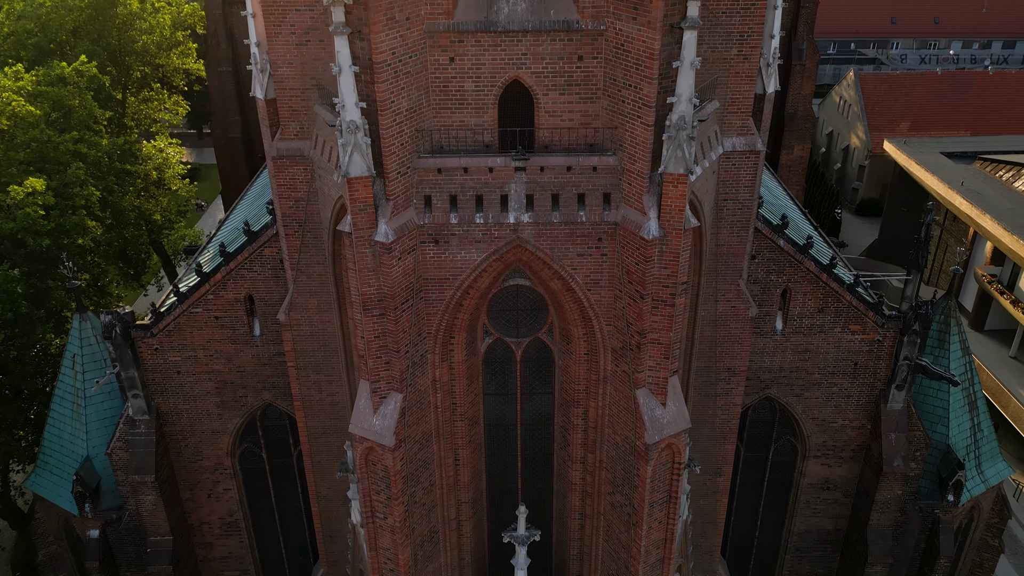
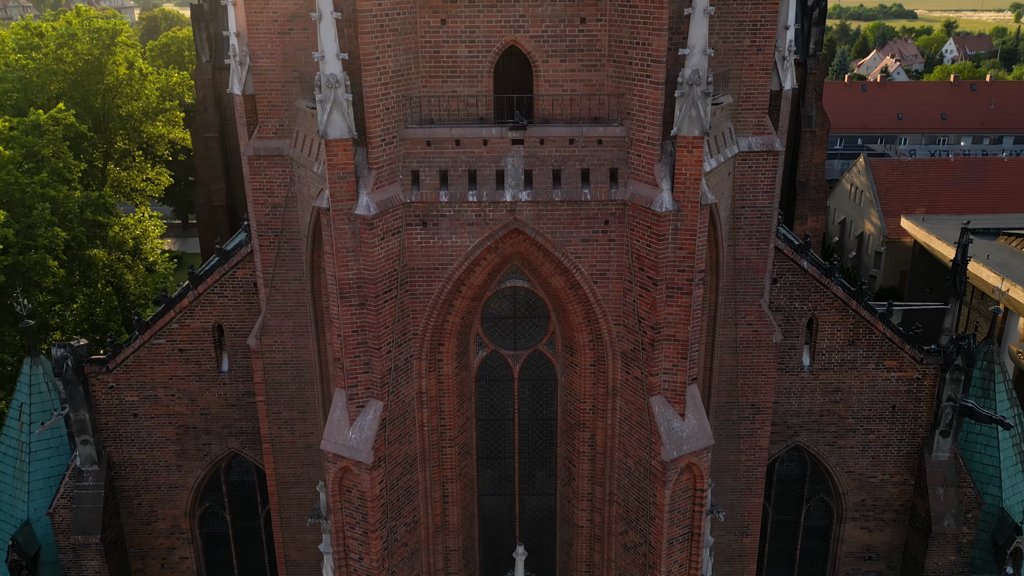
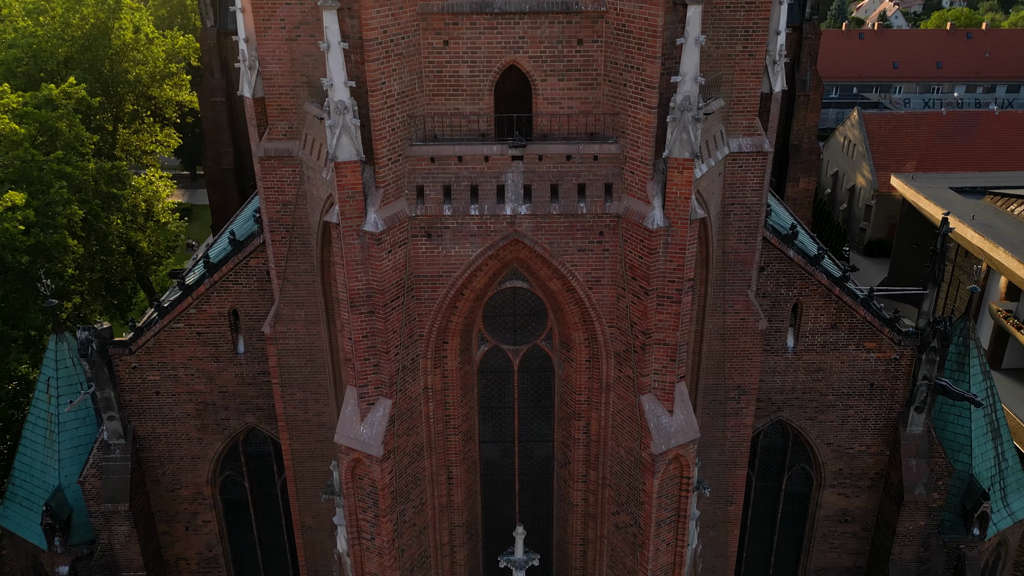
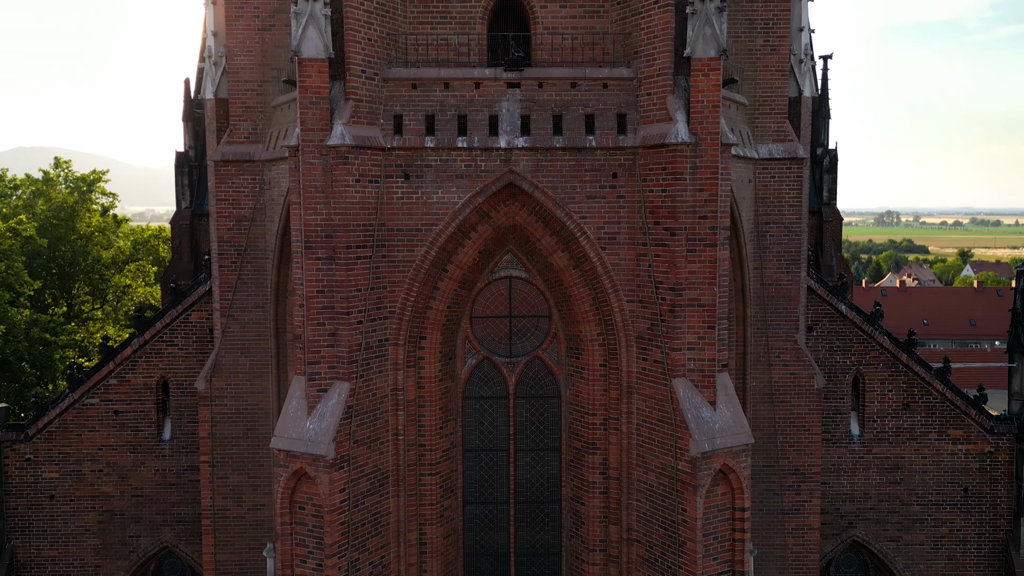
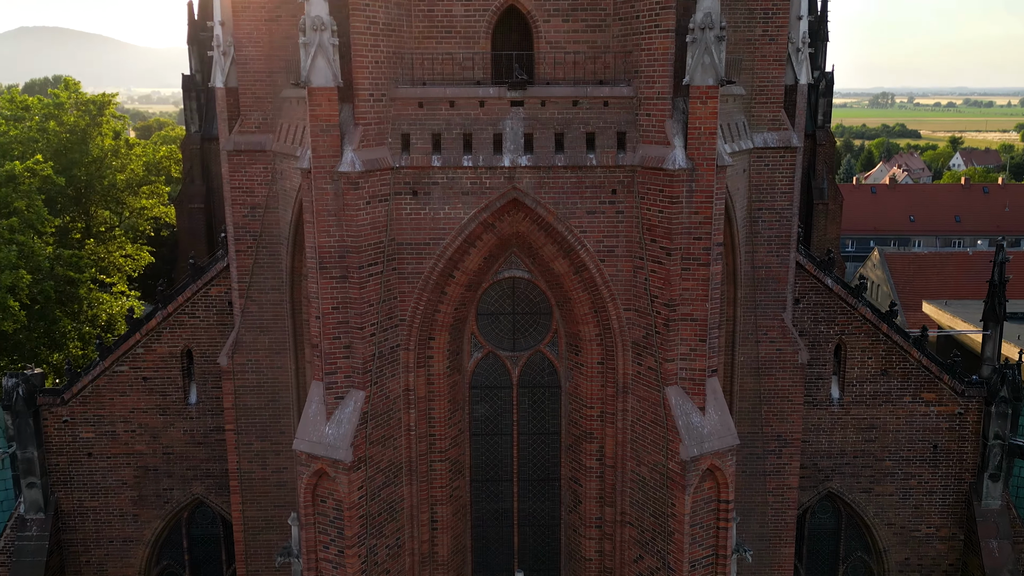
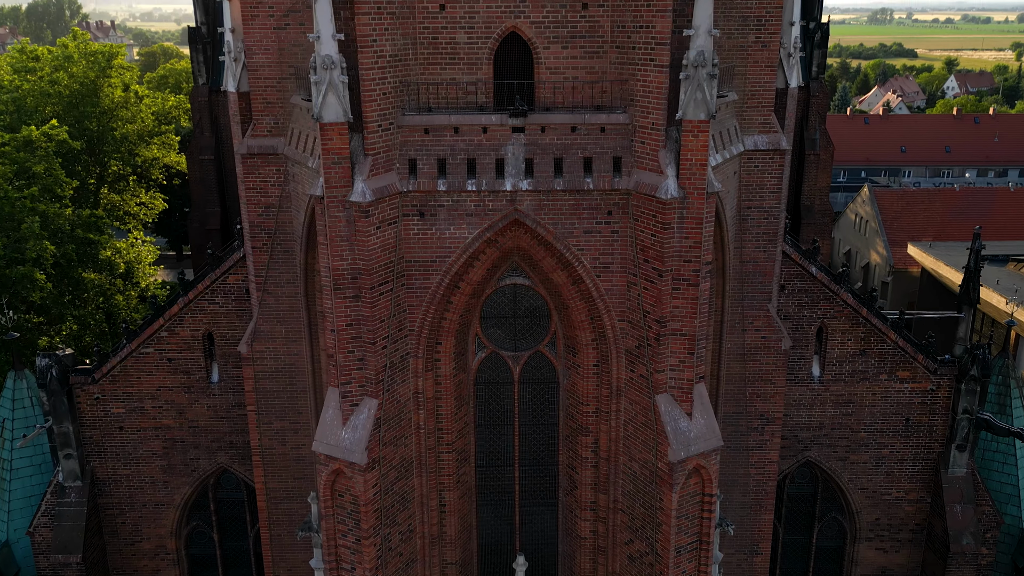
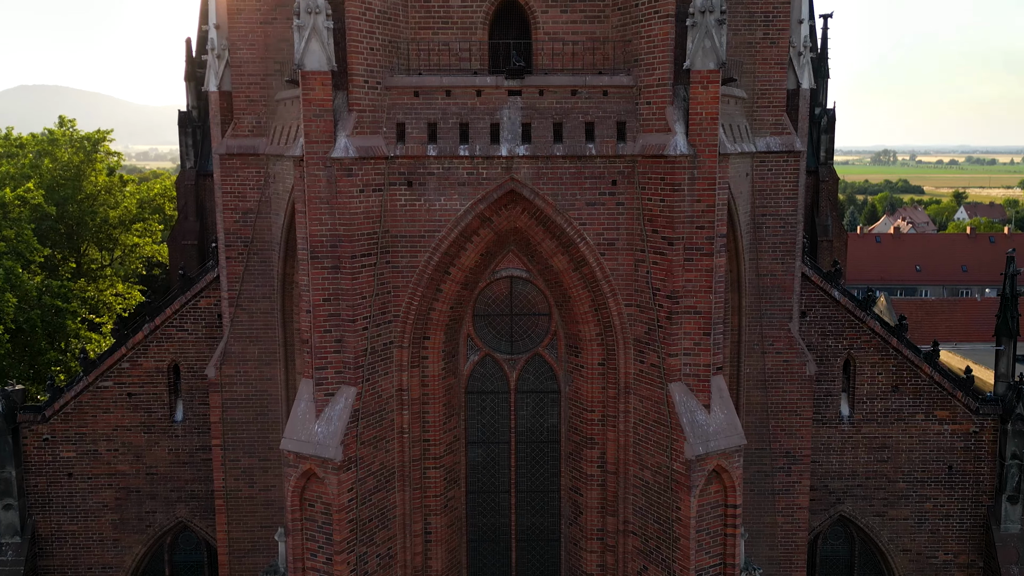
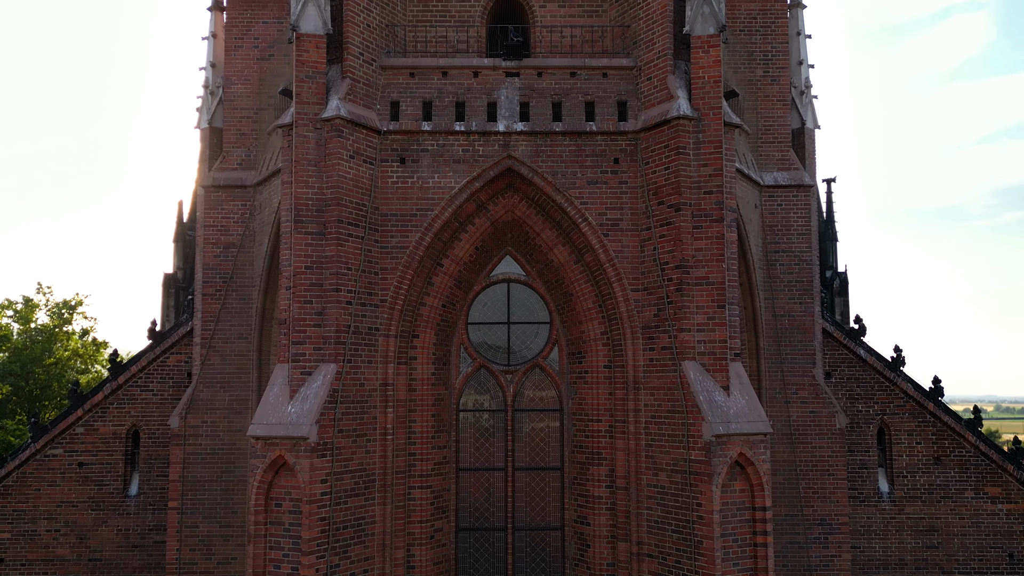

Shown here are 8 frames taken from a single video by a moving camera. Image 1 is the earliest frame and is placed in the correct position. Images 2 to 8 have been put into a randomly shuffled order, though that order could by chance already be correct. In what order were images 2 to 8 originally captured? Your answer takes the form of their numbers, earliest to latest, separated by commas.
3, 2, 6, 5, 7, 4, 8
